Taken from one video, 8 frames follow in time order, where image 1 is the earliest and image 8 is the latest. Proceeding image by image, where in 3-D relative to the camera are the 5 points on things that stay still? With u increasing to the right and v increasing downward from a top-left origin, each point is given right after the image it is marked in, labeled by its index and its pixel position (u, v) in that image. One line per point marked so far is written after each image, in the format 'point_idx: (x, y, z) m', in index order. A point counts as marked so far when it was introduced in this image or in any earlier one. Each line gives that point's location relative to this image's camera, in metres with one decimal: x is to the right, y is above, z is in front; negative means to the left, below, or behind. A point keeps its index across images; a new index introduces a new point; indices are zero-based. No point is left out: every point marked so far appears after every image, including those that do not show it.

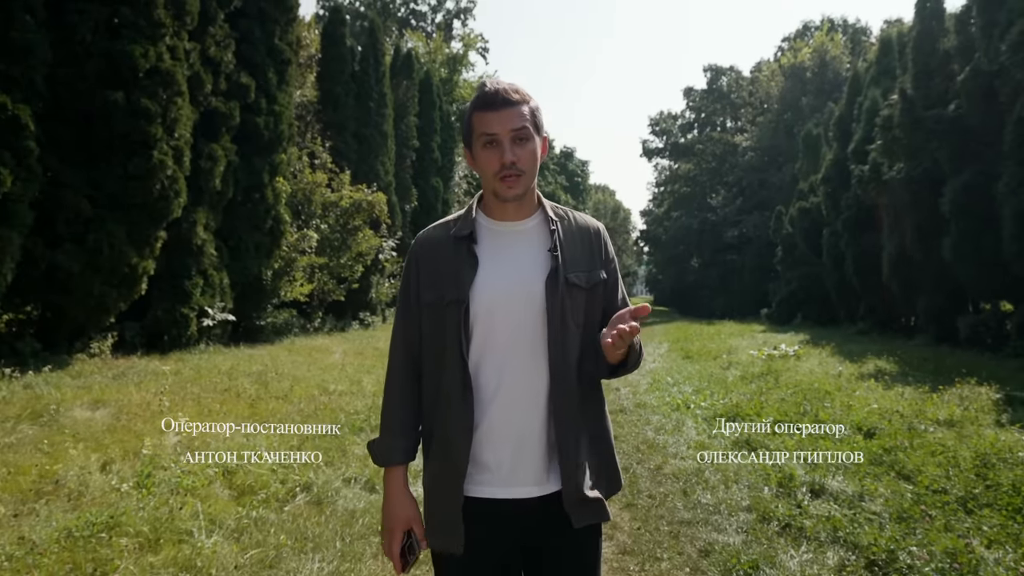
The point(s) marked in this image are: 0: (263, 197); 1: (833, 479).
0: (-4.8, +1.7, +15.3) m
1: (+2.2, -1.3, +5.5) m
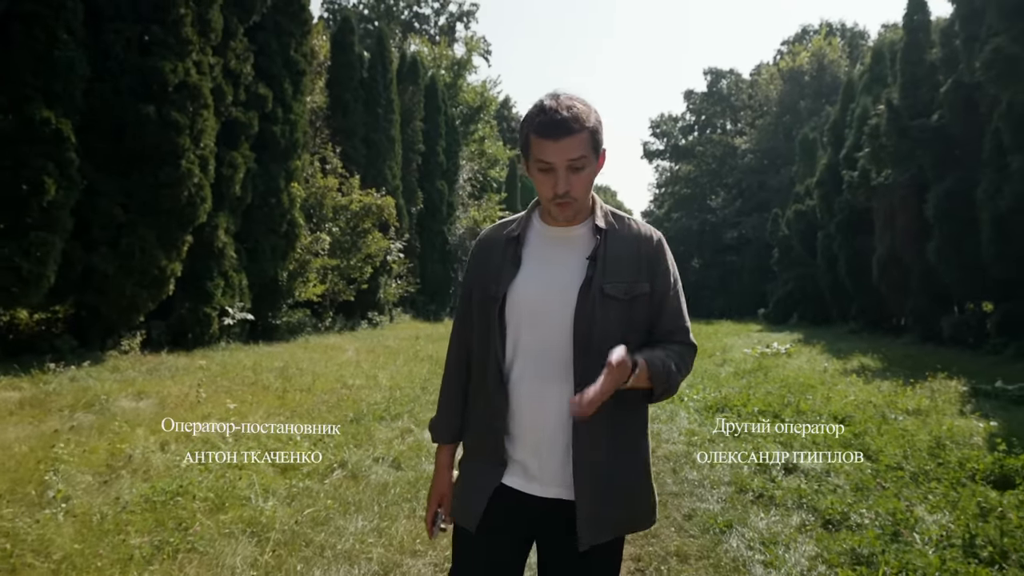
0: (-4.7, +1.7, +16.1) m
1: (+2.3, -1.3, +6.3) m
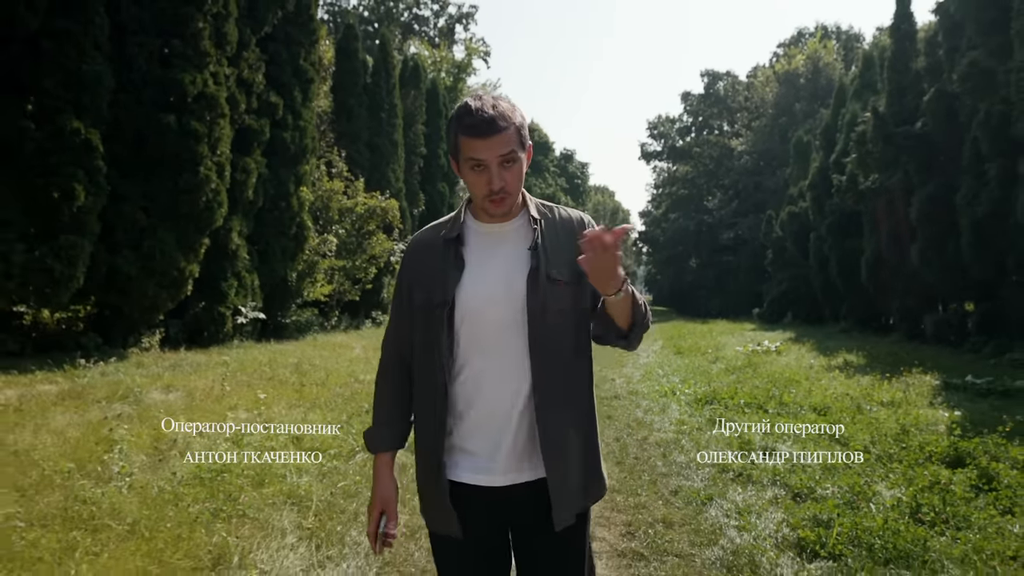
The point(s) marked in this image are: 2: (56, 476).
0: (-4.6, +1.7, +16.7) m
1: (+2.3, -1.3, +6.9) m
2: (-3.0, -1.2, +5.4) m
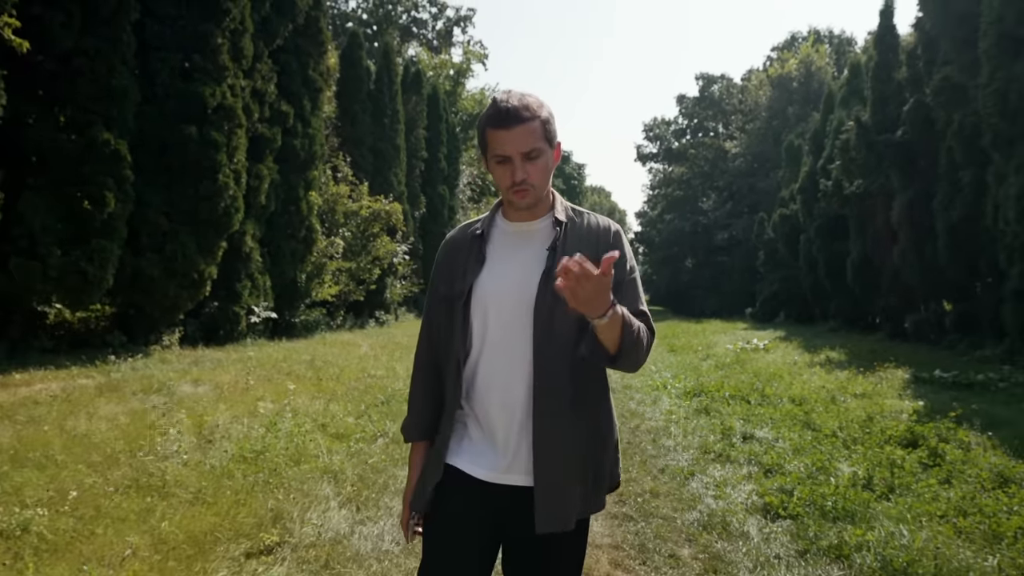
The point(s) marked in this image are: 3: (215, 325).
0: (-4.6, +1.7, +17.4) m
1: (+2.4, -1.4, +7.7) m
2: (-3.0, -1.3, +6.1) m
3: (-5.6, -0.7, +15.1) m
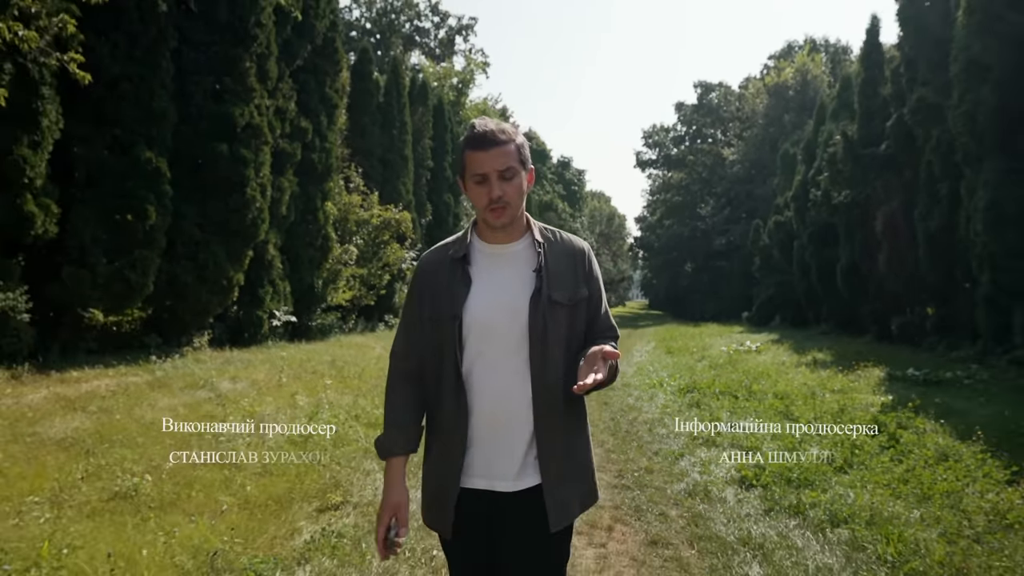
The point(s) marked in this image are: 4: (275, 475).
0: (-4.5, +1.6, +18.4) m
1: (+2.5, -1.4, +8.7) m
2: (-2.9, -1.3, +7.1) m
3: (-5.5, -0.8, +16.1) m
4: (-1.7, -1.4, +6.0) m
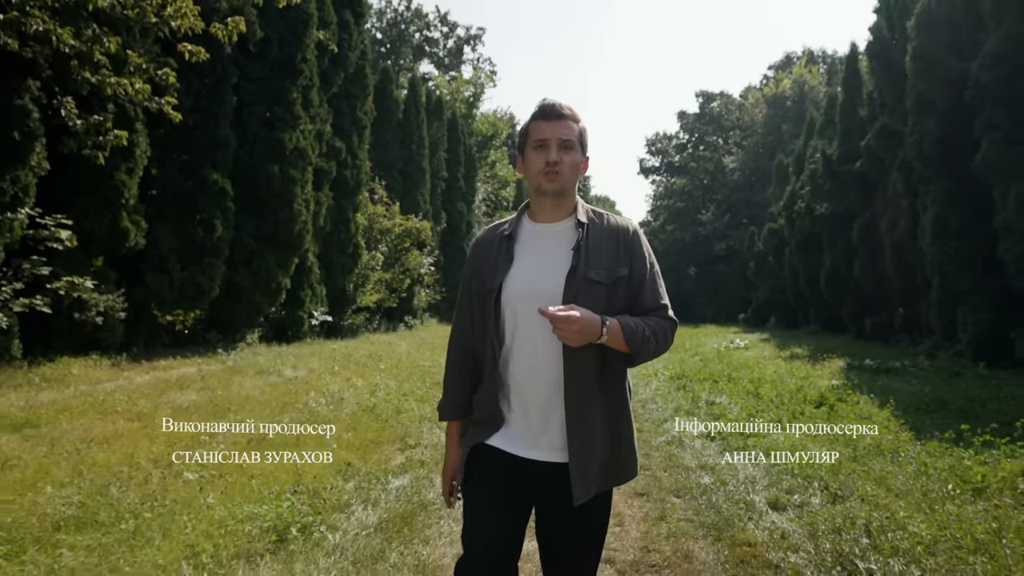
0: (-4.2, +1.5, +20.5) m
1: (+2.8, -1.5, +10.7) m
2: (-2.6, -1.4, +9.2) m
3: (-5.2, -0.9, +18.1) m
4: (-1.5, -1.4, +8.0) m
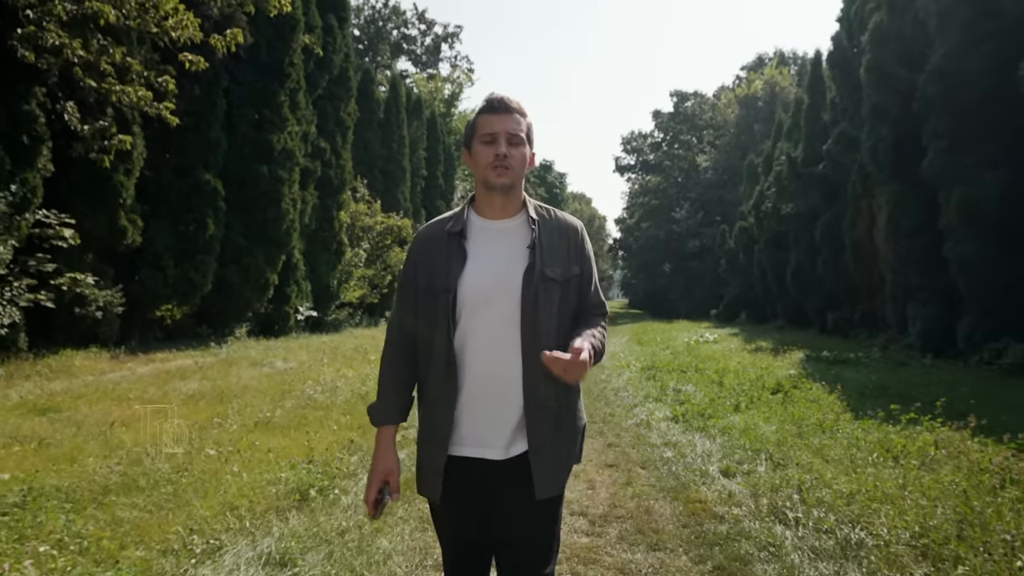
0: (-4.7, +1.6, +21.1) m
1: (+2.5, -1.4, +11.5) m
2: (-2.8, -1.3, +9.9) m
3: (-5.6, -0.8, +18.7) m
4: (-1.7, -1.4, +8.7) m
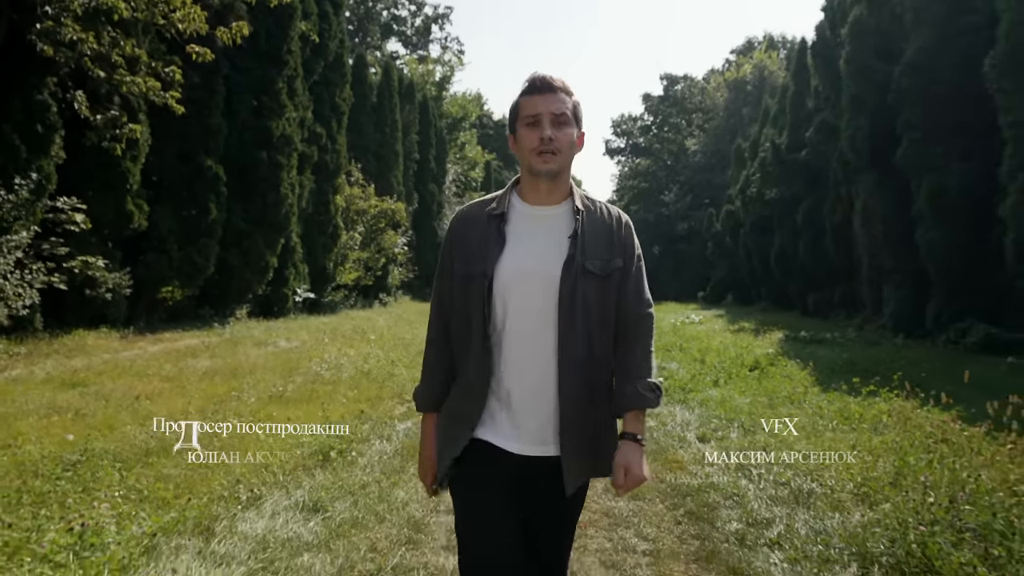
0: (-5.0, +2.1, +21.6) m
1: (+2.4, -1.2, +12.2) m
2: (-2.9, -1.1, +10.5) m
3: (-5.8, -0.4, +19.3) m
4: (-1.8, -1.2, +9.3) m
